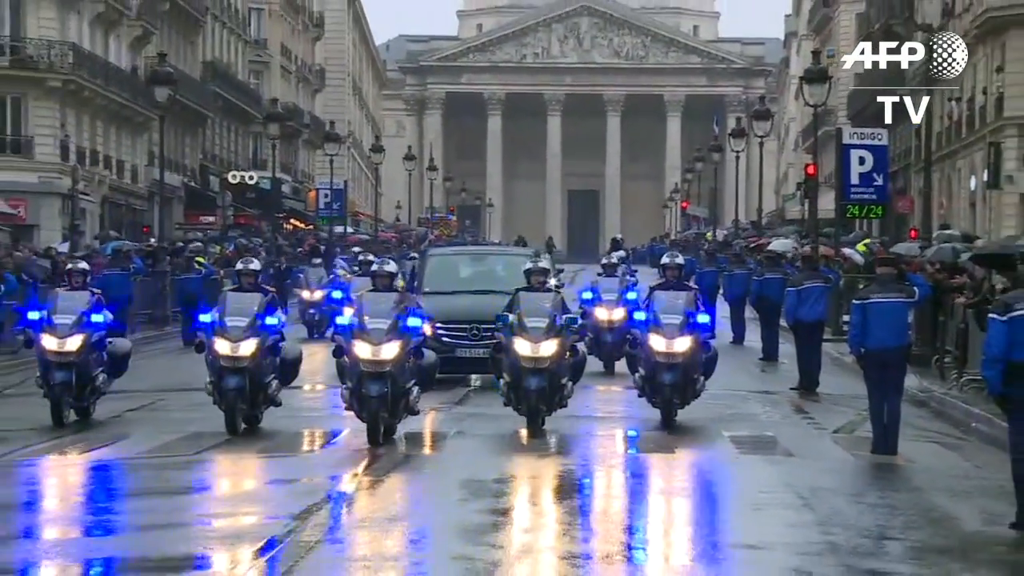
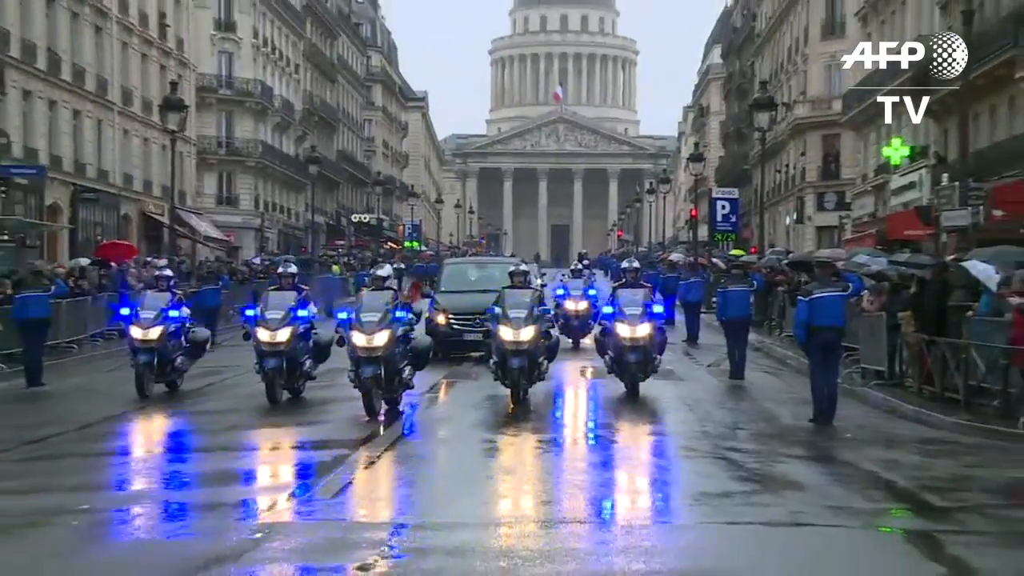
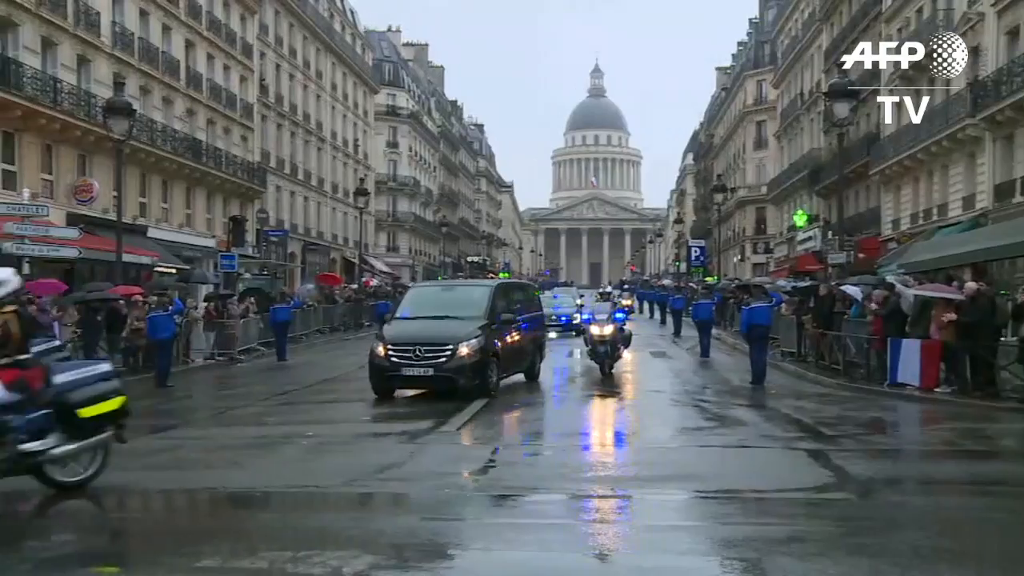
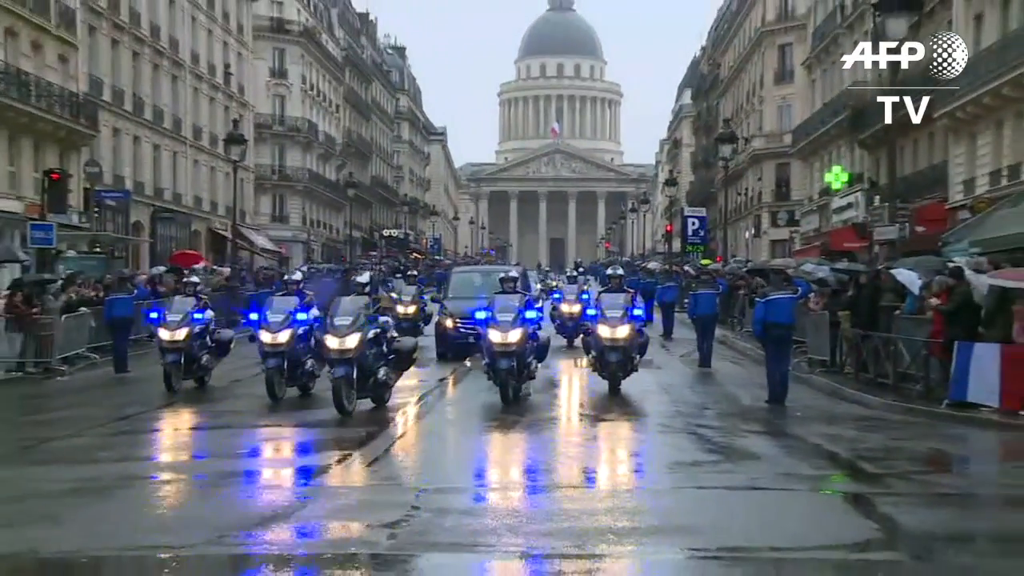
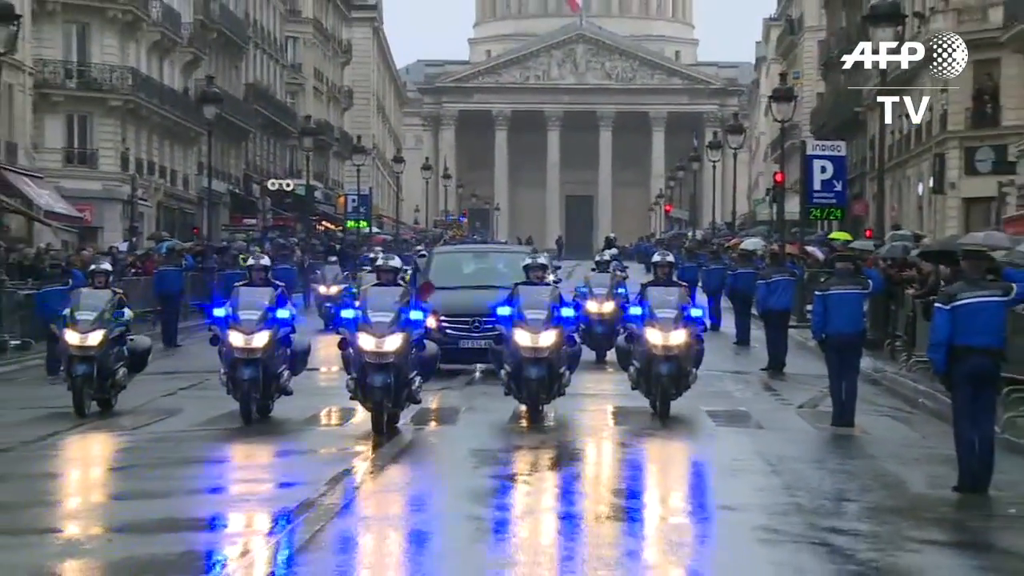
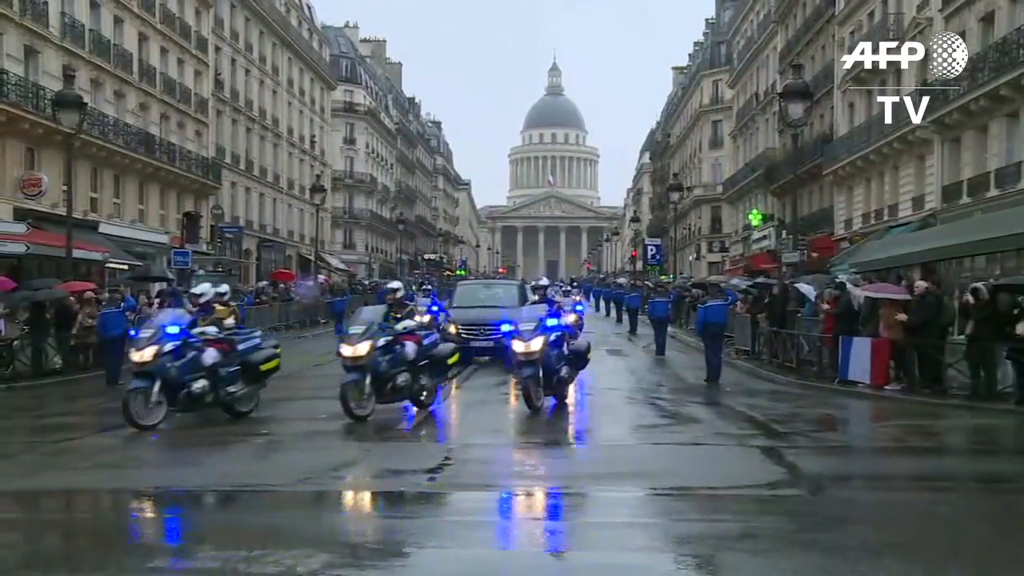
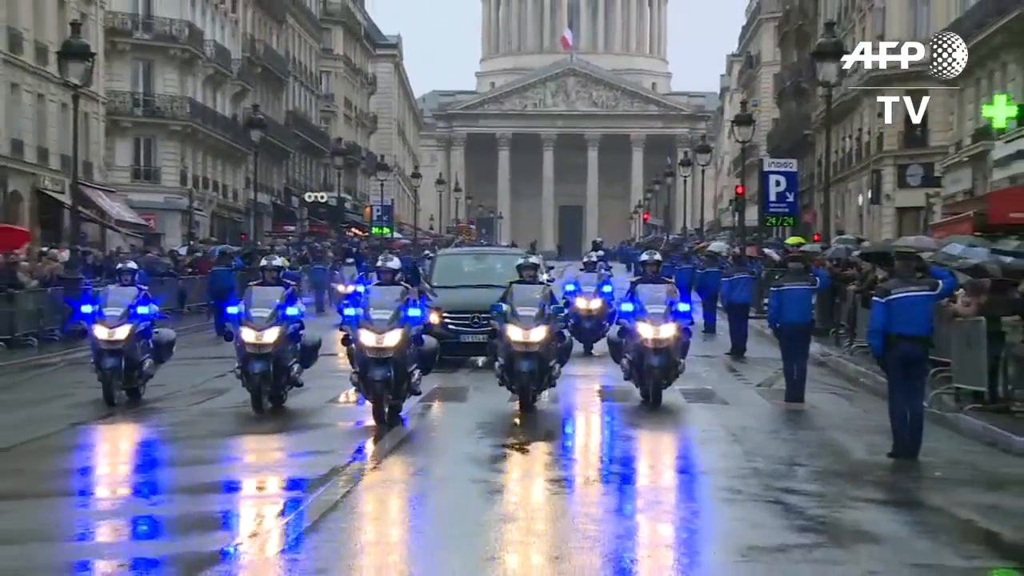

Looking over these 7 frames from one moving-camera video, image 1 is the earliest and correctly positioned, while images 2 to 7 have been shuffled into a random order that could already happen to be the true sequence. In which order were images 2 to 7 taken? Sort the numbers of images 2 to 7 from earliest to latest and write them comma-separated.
5, 7, 2, 4, 6, 3
